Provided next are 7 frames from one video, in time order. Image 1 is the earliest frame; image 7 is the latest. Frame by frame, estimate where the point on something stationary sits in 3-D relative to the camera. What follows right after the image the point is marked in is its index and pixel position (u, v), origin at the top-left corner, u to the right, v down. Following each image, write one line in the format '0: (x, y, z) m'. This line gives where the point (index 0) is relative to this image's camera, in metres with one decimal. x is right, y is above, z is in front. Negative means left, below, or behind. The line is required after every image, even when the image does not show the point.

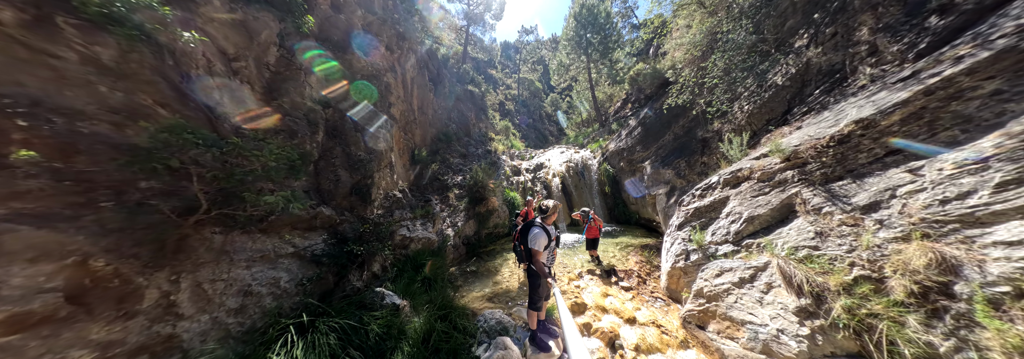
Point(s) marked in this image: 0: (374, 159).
0: (-3.7, +0.6, +5.9) m
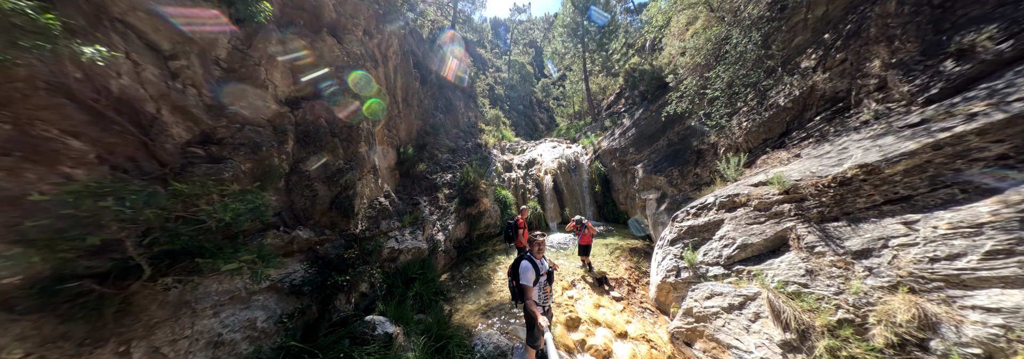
0: (-3.8, +0.4, +5.3) m
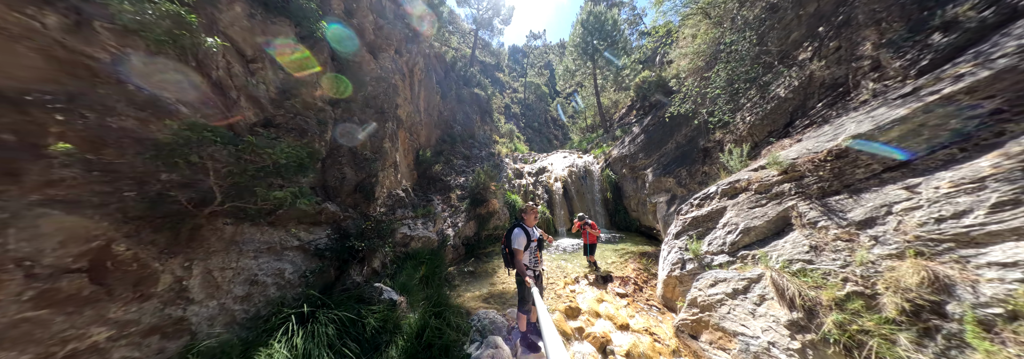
0: (-3.7, +0.6, +6.0) m
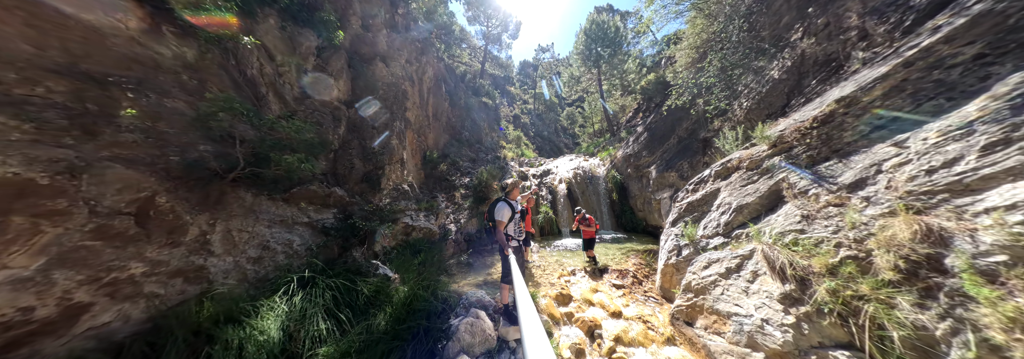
0: (-3.8, +0.8, +6.6) m
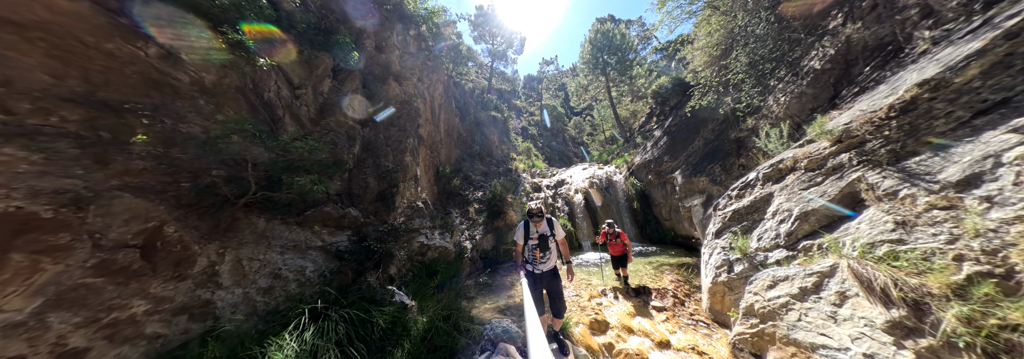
0: (-3.3, +0.3, +6.4) m
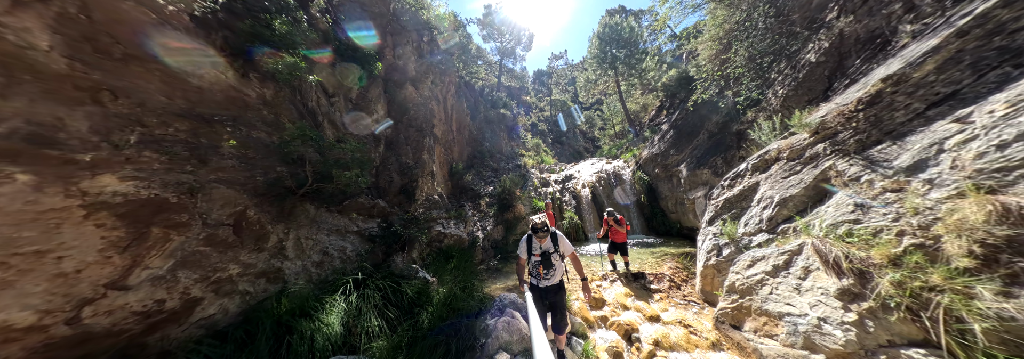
0: (-3.1, +0.4, +7.2) m
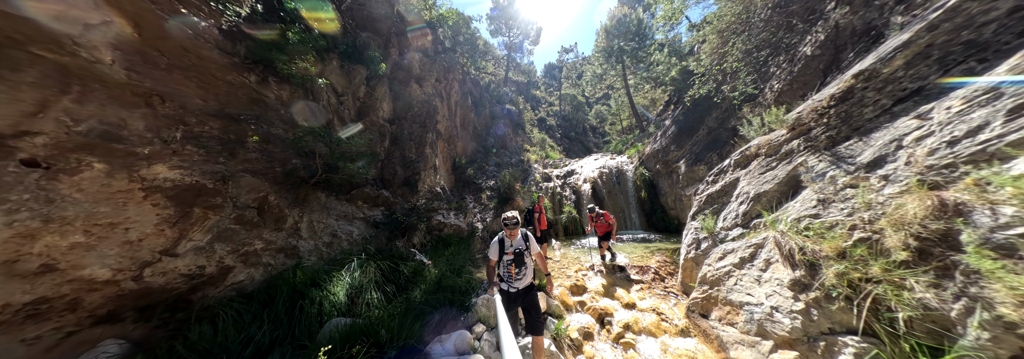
0: (-3.1, +0.7, +7.6) m
